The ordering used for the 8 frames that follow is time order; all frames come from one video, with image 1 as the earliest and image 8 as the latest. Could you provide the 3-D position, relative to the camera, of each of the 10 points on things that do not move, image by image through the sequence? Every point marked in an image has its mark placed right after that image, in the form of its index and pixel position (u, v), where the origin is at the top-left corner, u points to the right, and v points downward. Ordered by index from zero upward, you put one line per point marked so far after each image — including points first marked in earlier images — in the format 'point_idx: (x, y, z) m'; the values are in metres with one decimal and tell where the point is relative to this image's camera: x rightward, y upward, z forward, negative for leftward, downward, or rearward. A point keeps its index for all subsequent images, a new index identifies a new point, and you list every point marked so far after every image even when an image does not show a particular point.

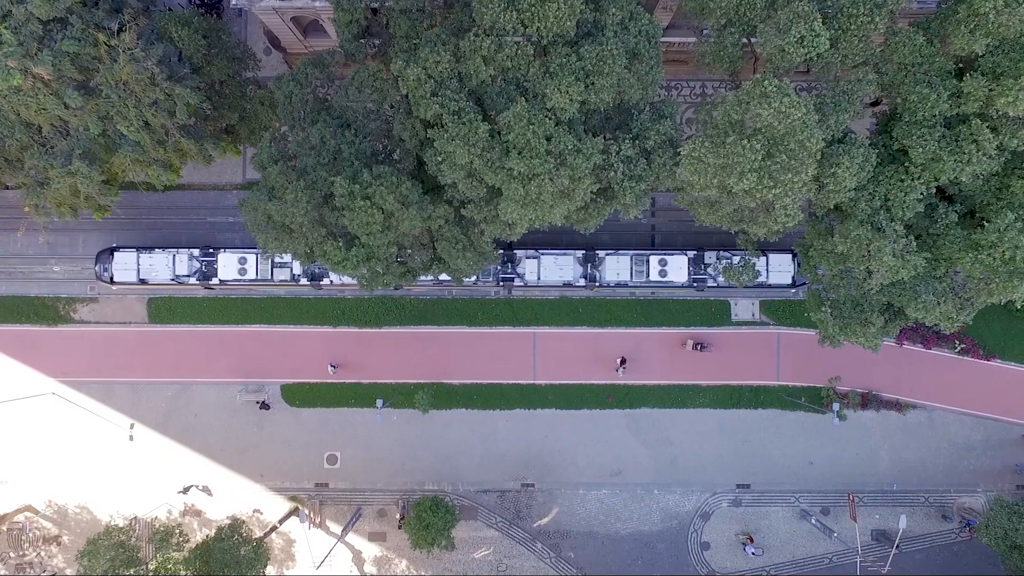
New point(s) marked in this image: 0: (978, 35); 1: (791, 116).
0: (+12.8, +7.0, +19.9) m
1: (+7.6, +4.7, +19.8) m
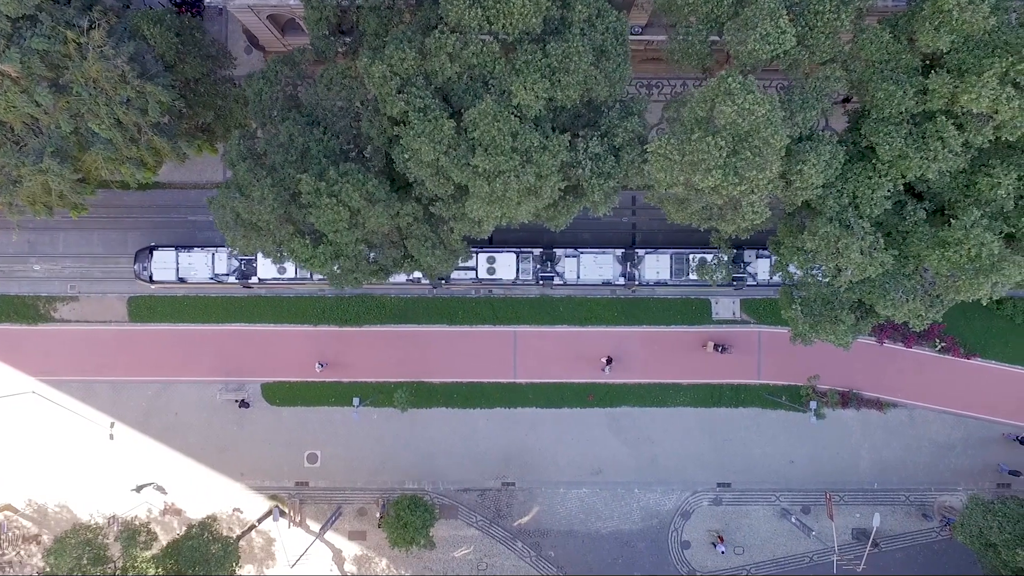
0: (+11.8, +7.1, +19.9) m
1: (+6.6, +4.8, +19.8) m
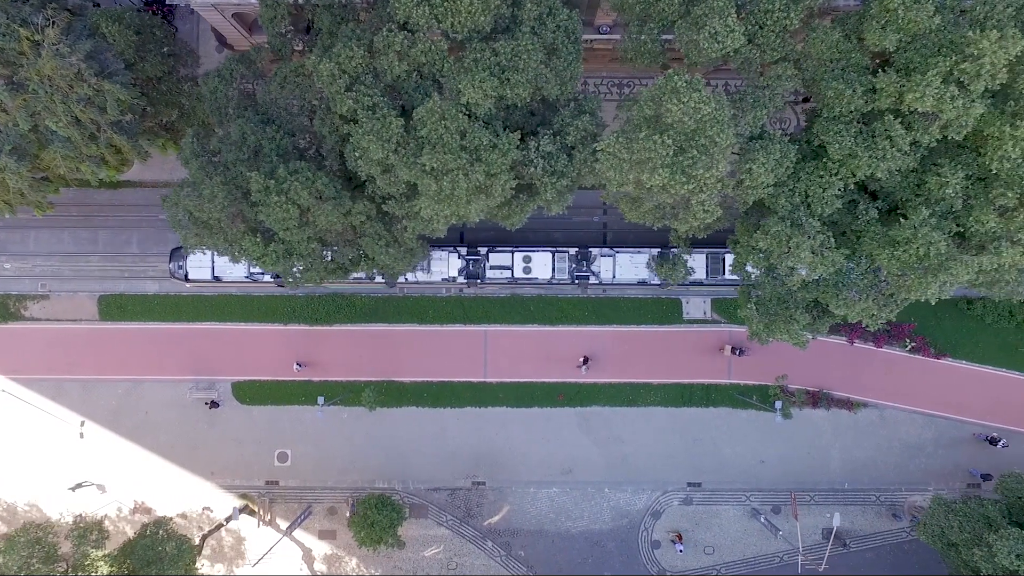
0: (+10.4, +7.1, +19.9) m
1: (+5.2, +4.8, +19.8) m
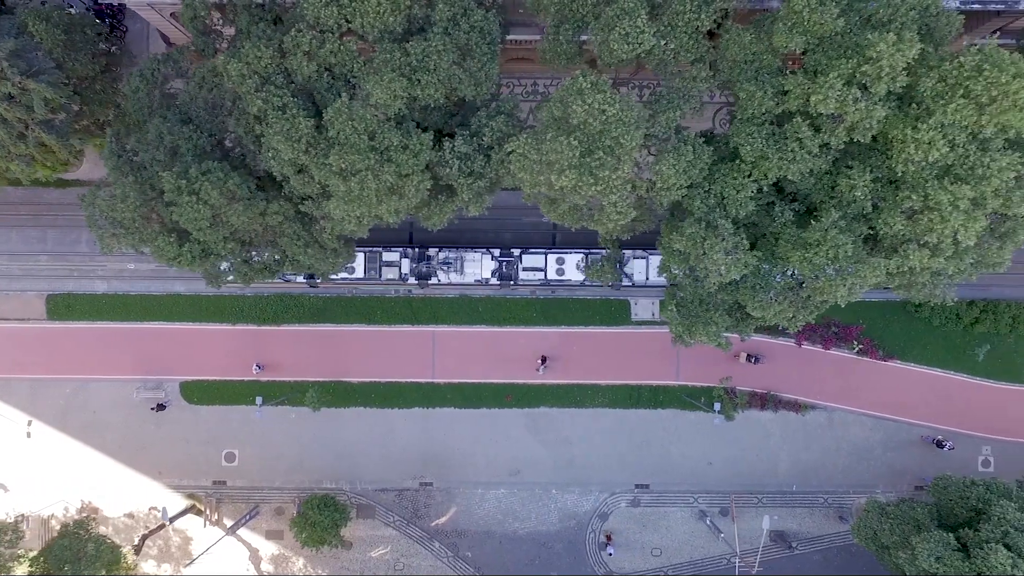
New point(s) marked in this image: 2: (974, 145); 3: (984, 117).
0: (+7.8, +7.0, +19.9) m
1: (+2.6, +4.8, +19.8) m
2: (+12.3, +3.8, +19.3) m
3: (+12.2, +4.4, +18.6) m
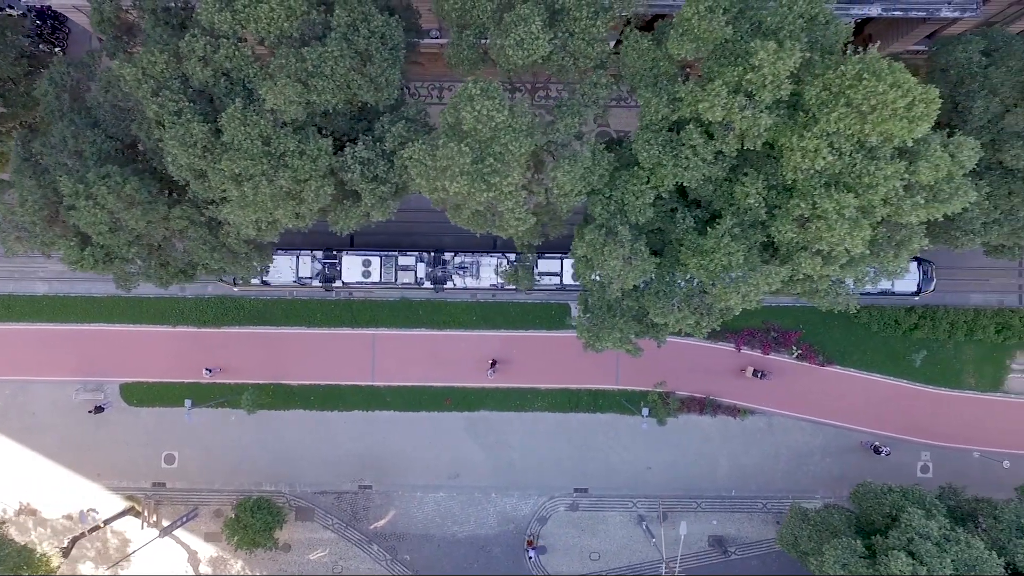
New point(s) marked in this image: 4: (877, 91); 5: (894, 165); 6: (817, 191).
0: (+4.8, +6.8, +19.9) m
1: (-0.5, +4.6, +19.8) m
2: (+9.3, +3.6, +19.3) m
3: (+9.1, +4.2, +18.6) m
4: (+9.2, +5.0, +18.2) m
5: (+10.2, +3.3, +19.3) m
6: (+8.3, +2.6, +19.6) m
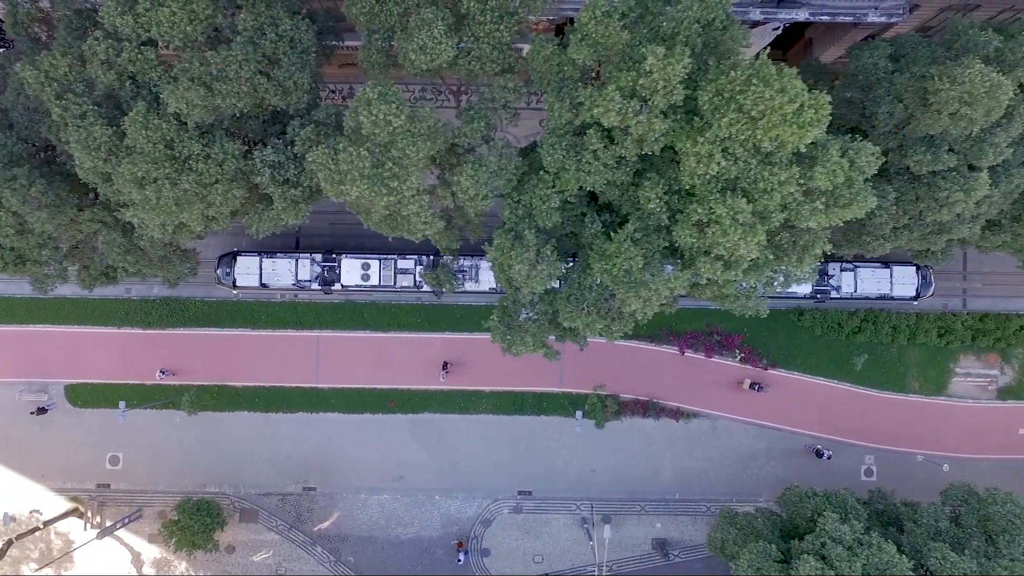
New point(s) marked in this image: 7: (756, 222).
0: (+2.0, +6.7, +19.9) m
1: (-3.3, +4.5, +19.9) m
2: (+6.5, +3.5, +19.4) m
3: (+6.3, +4.0, +18.6) m
4: (+6.4, +4.8, +18.3) m
5: (+7.4, +3.2, +19.4) m
6: (+5.4, +2.5, +19.7) m
7: (+6.7, +1.8, +19.8) m
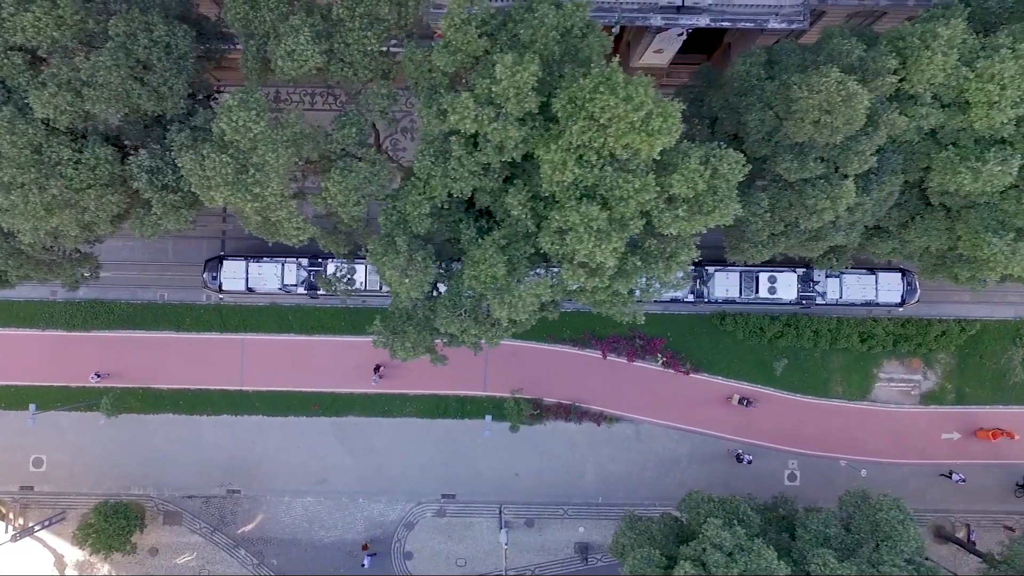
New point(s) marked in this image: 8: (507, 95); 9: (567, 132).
0: (-1.9, +6.5, +20.0) m
1: (-7.1, +4.4, +19.9) m
2: (+2.6, +3.3, +19.4) m
3: (+2.5, +3.8, +18.7) m
4: (+2.5, +4.6, +18.3) m
5: (+3.6, +3.0, +19.4) m
6: (+1.6, +2.3, +19.7) m
7: (+2.8, +1.6, +19.9) m
8: (-0.1, +5.0, +18.9) m
9: (+1.4, +4.1, +19.0) m
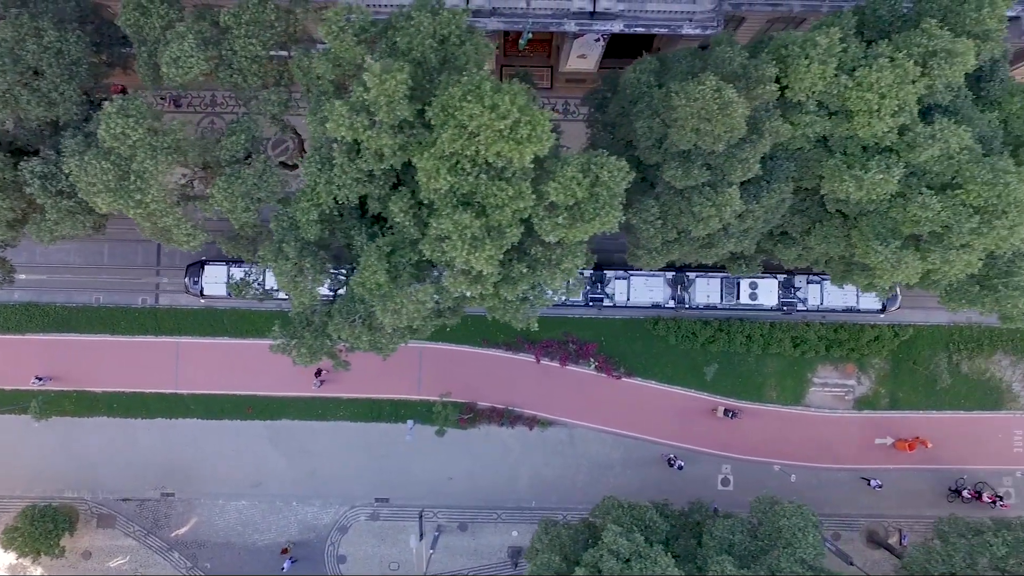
0: (-5.2, +6.3, +20.0) m
1: (-10.5, +4.2, +19.9) m
2: (-0.7, +3.1, +19.4) m
3: (-0.9, +3.6, +18.7) m
4: (-0.8, +4.4, +18.3) m
5: (+0.2, +2.8, +19.5) m
6: (-1.8, +2.1, +19.8) m
7: (-0.5, +1.4, +19.9) m
8: (-3.5, +4.8, +18.9) m
9: (-1.9, +3.9, +19.0) m
